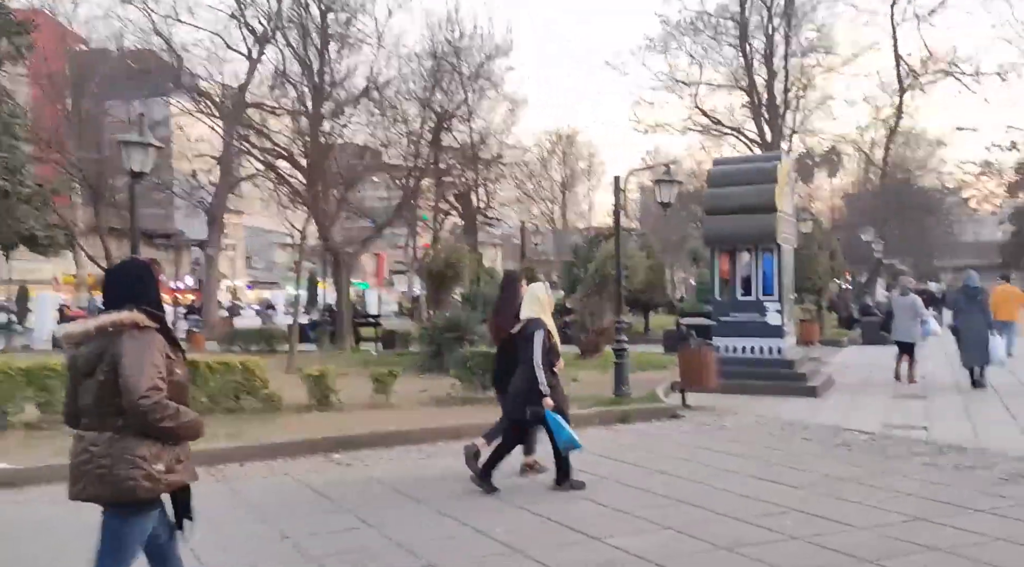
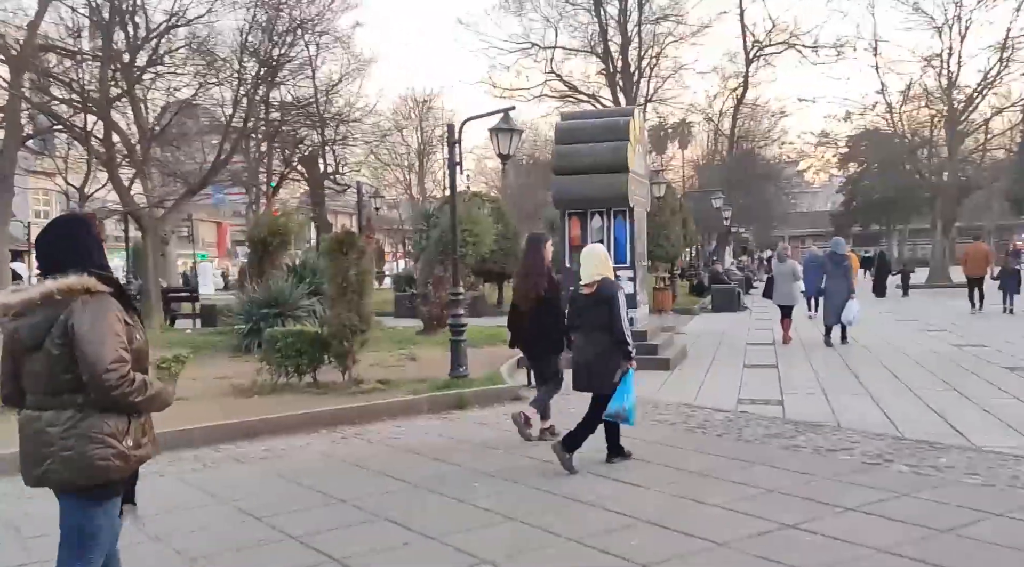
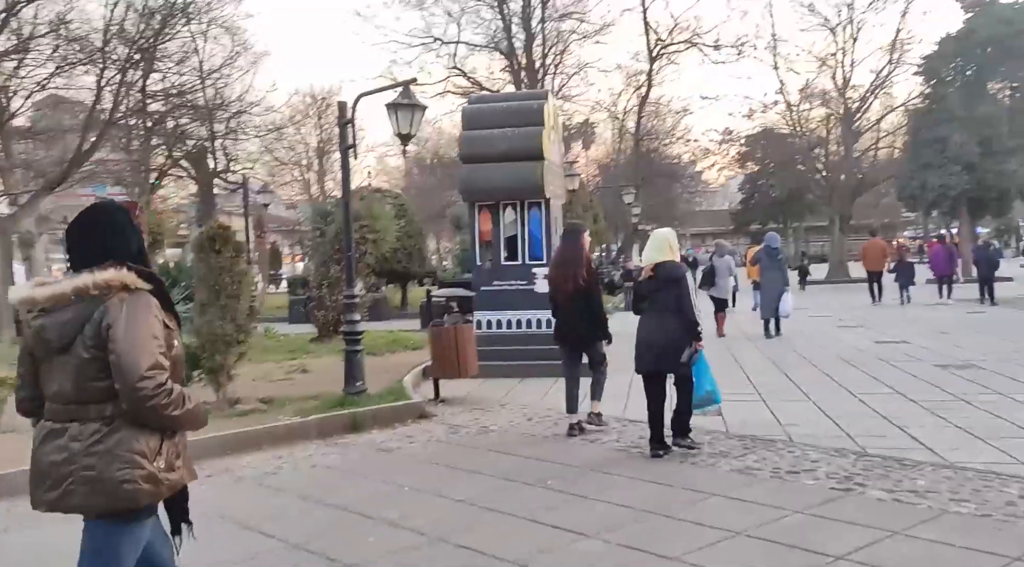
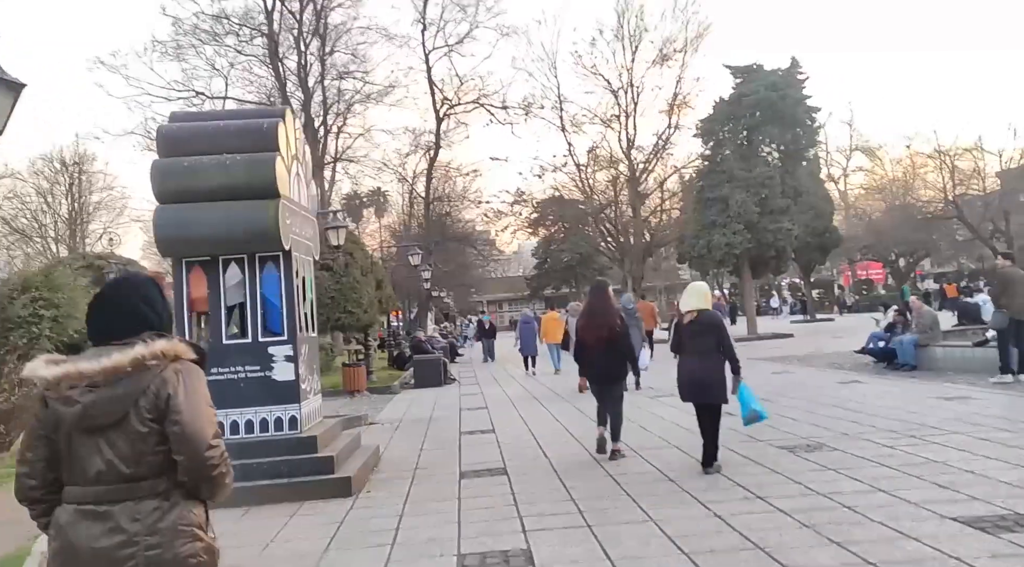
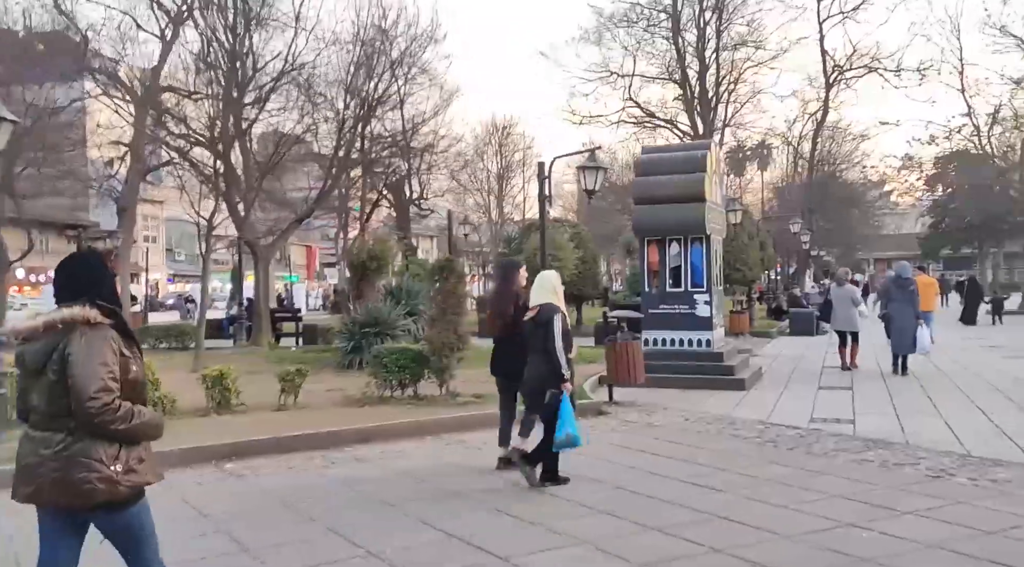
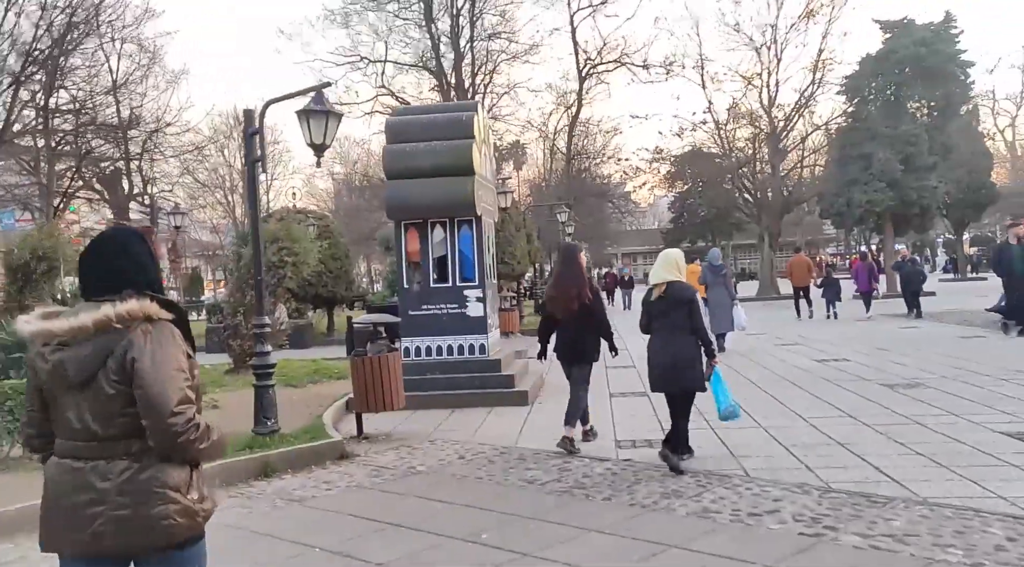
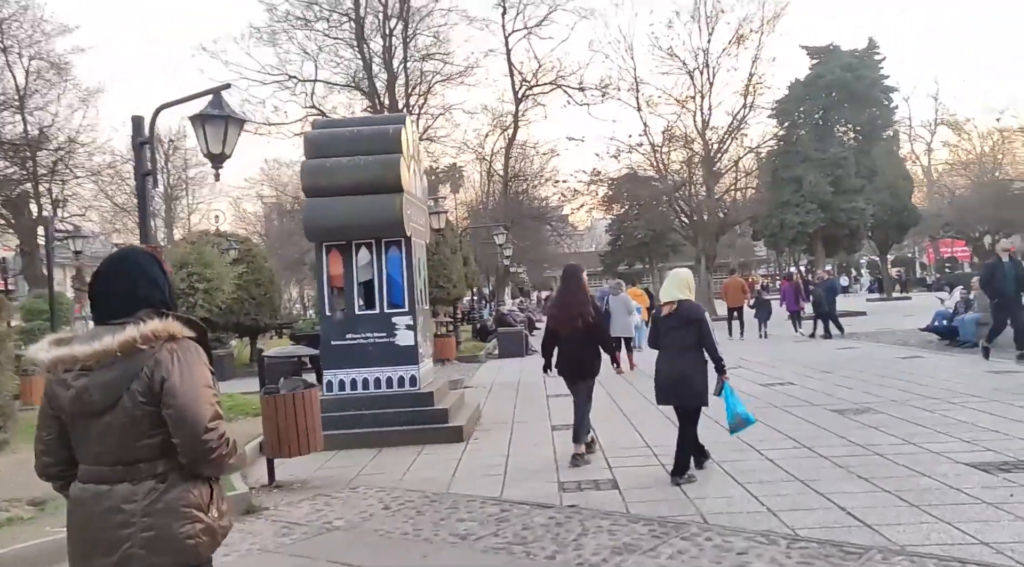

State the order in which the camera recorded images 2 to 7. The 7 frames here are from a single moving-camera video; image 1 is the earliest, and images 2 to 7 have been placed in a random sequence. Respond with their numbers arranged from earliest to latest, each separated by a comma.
5, 2, 3, 6, 7, 4
